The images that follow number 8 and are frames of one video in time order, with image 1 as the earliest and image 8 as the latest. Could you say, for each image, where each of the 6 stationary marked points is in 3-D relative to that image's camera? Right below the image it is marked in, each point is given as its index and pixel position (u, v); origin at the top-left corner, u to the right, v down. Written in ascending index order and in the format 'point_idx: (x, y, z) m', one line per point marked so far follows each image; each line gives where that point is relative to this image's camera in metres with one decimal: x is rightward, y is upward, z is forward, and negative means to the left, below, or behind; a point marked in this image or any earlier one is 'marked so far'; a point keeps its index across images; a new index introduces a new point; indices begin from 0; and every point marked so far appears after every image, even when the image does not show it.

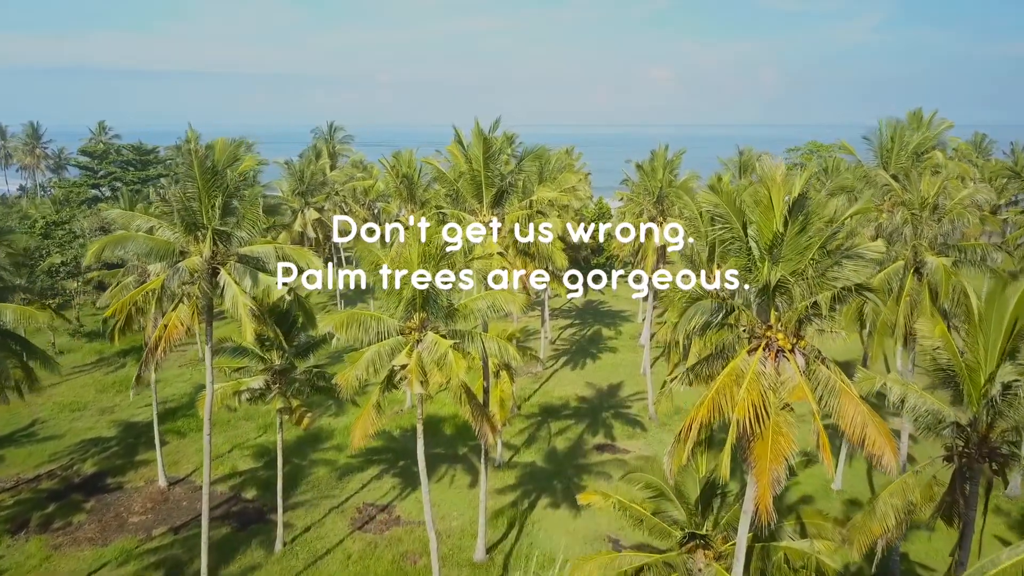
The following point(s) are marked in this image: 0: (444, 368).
0: (-1.4, -1.7, +12.5) m
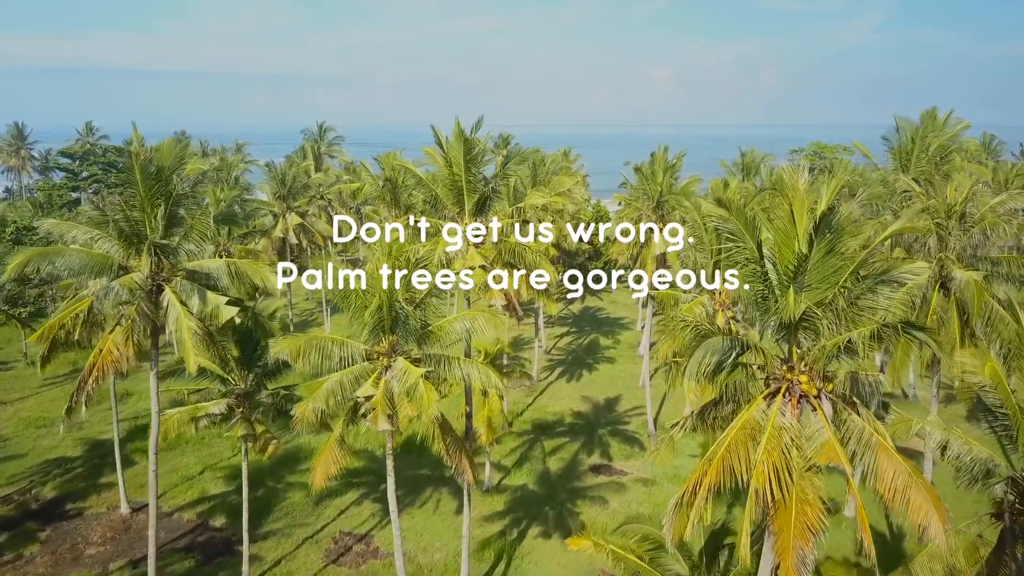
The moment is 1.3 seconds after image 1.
0: (-1.8, -2.1, +11.0) m
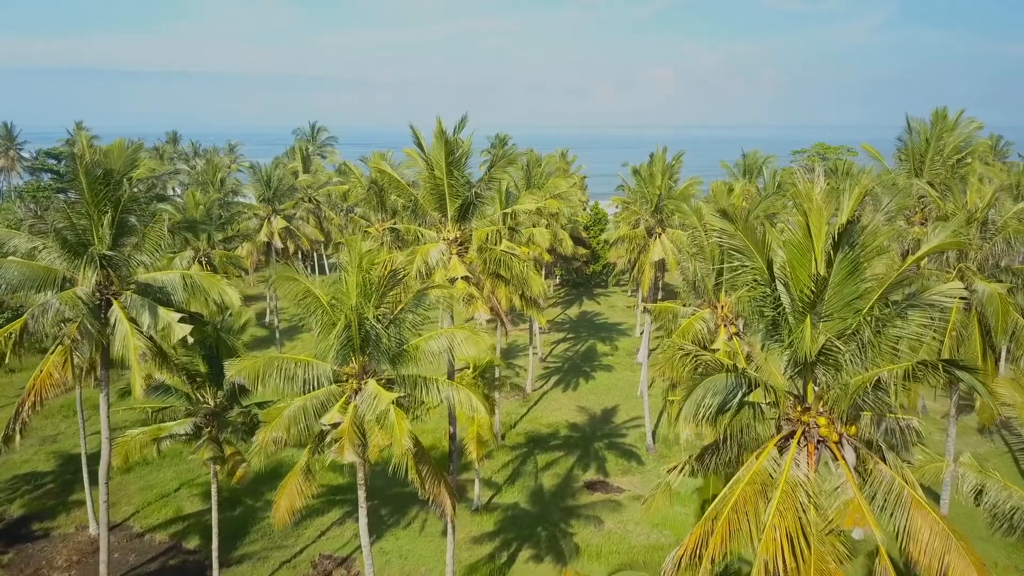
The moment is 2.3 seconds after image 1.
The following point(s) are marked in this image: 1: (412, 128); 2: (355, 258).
0: (-2.1, -2.3, +10.0) m
1: (-2.3, +3.7, +13.6) m
2: (-2.8, +0.5, +10.7) m
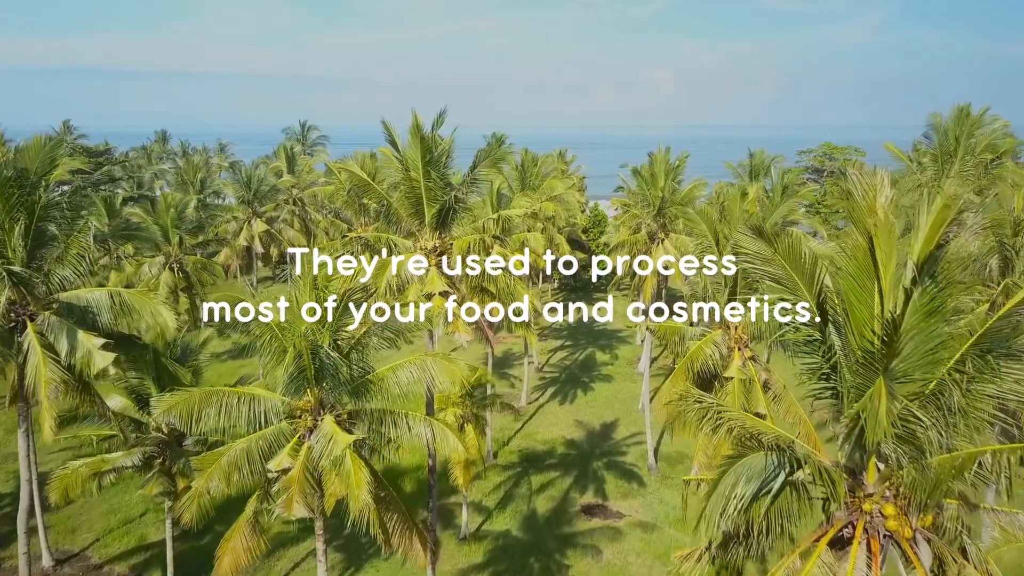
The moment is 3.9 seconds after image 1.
0: (-2.4, -2.7, +8.5) m
1: (-2.6, +3.3, +12.0) m
2: (-3.1, +0.2, +9.2) m
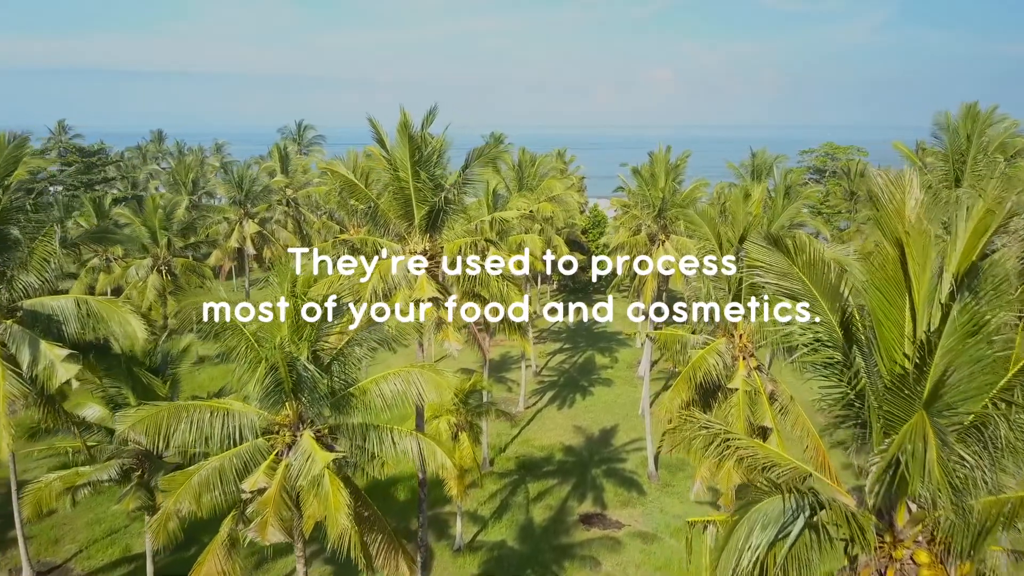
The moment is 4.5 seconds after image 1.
0: (-2.6, -2.8, +7.9) m
1: (-2.7, +3.2, +11.5) m
2: (-3.2, +0.1, +8.6) m
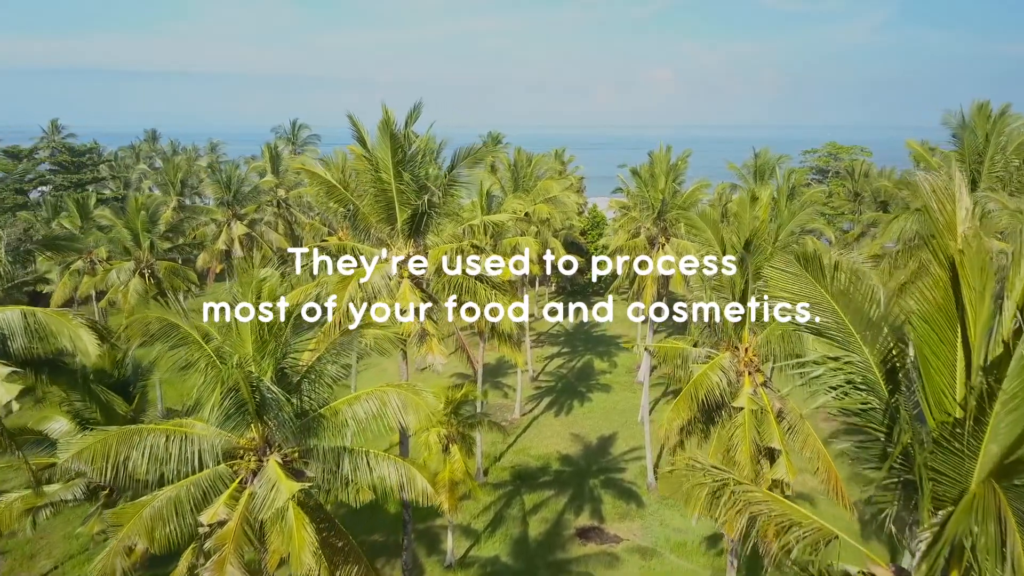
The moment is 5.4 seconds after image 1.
0: (-2.7, -2.9, +7.2) m
1: (-2.9, +3.1, +10.8) m
2: (-3.4, 0.0, +7.9) m
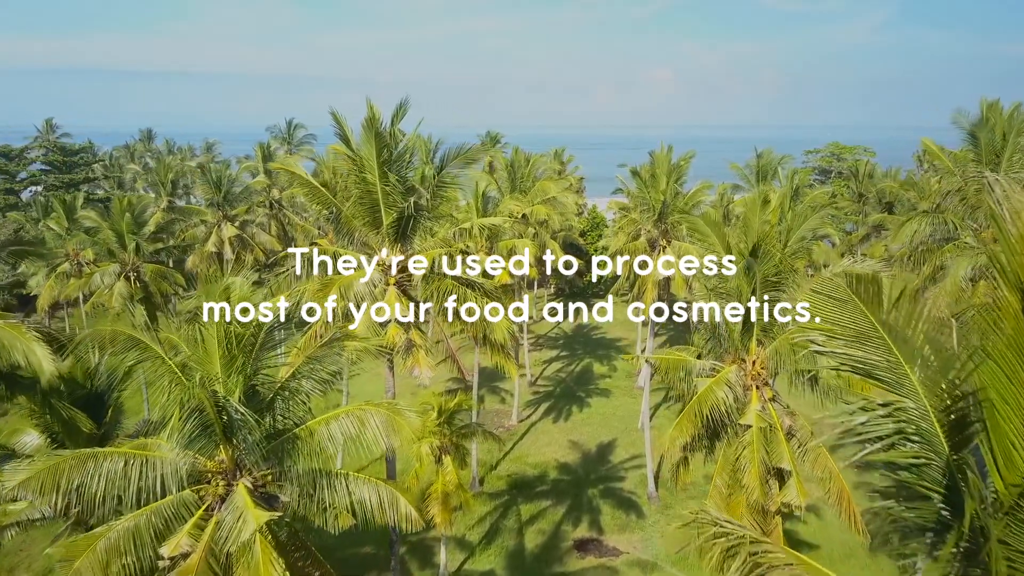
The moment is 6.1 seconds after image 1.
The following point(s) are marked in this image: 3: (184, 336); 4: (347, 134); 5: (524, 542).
0: (-2.9, -3.1, +6.6) m
1: (-3.0, +2.9, +10.1) m
2: (-3.5, -0.2, +7.3) m
3: (-4.1, -0.6, +7.6) m
4: (-2.8, +2.7, +10.3) m
5: (+0.4, -7.7, +18.0) m
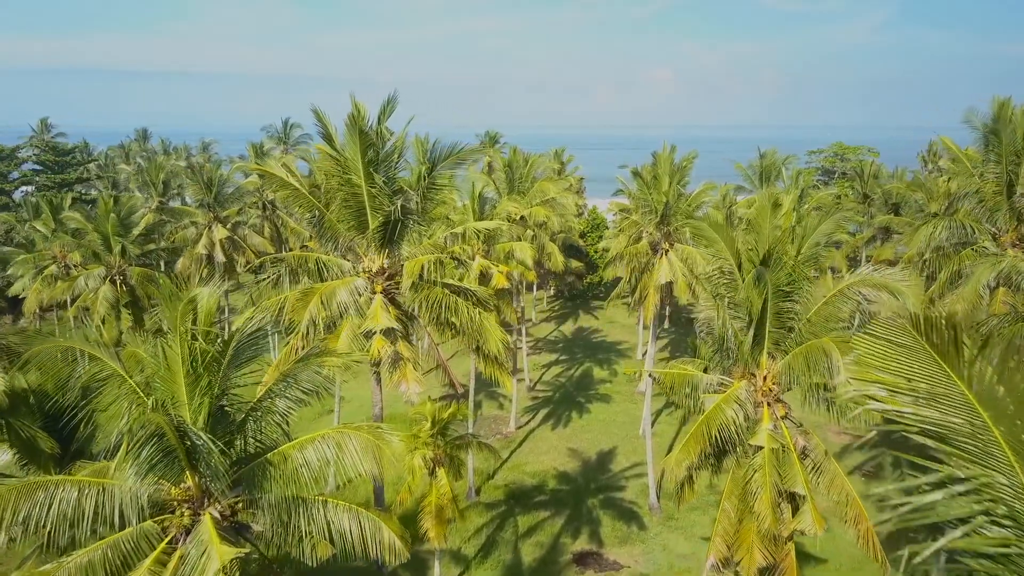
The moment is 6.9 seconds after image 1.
0: (-3.0, -3.2, +6.0) m
1: (-3.1, +2.8, +9.5) m
2: (-3.6, -0.3, +6.7) m
3: (-4.2, -0.8, +7.0) m
4: (-2.9, +2.5, +9.7) m
5: (+0.3, -7.8, +17.4) m
